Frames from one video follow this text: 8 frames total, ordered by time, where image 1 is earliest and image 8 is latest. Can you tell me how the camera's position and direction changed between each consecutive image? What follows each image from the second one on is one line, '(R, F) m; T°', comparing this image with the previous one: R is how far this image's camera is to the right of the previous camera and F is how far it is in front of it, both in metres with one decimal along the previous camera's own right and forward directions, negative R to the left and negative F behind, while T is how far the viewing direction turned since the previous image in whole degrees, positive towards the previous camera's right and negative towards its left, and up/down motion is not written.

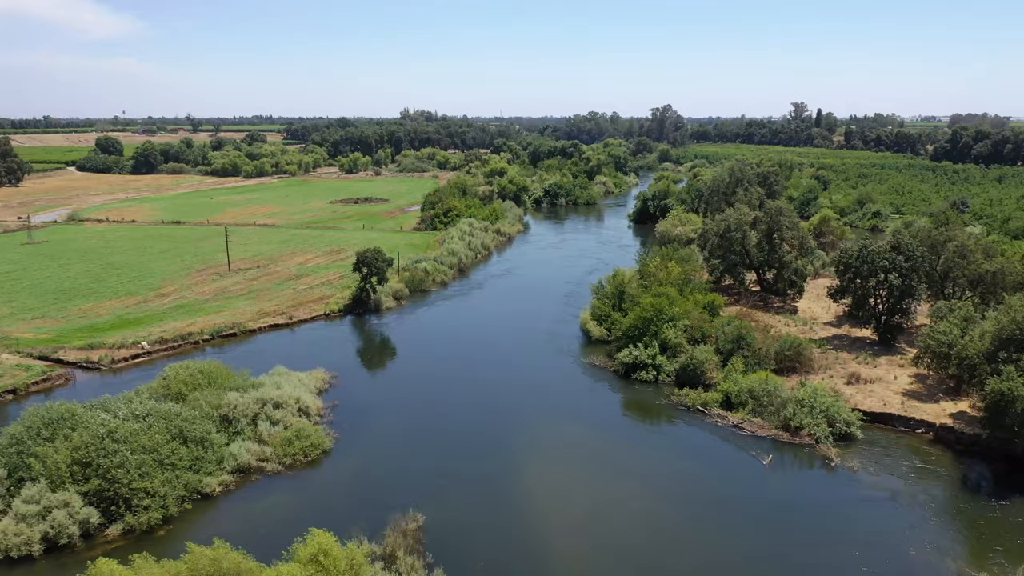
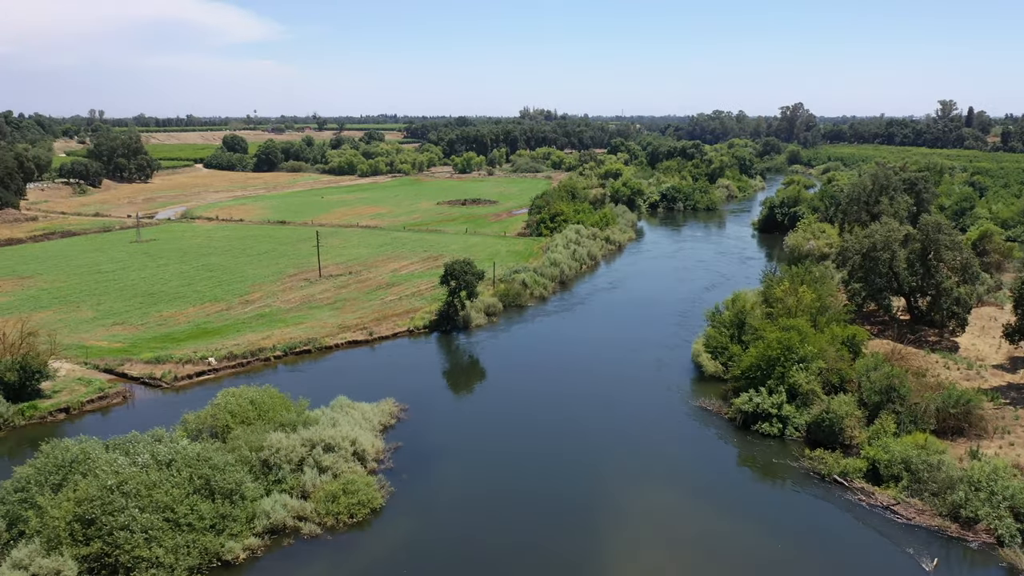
(+0.6, +4.5) m; -8°
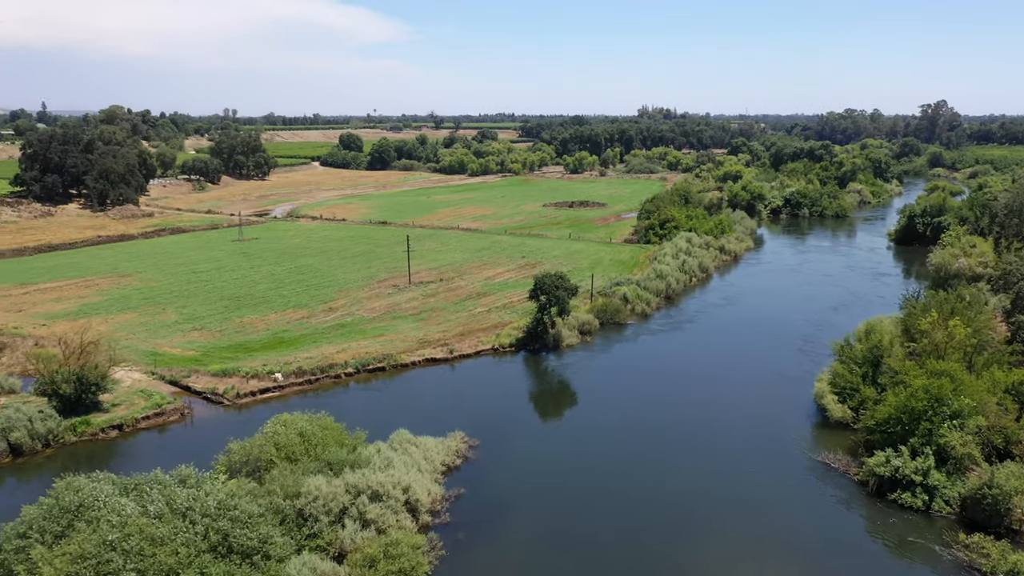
(+0.8, +3.7) m; -8°
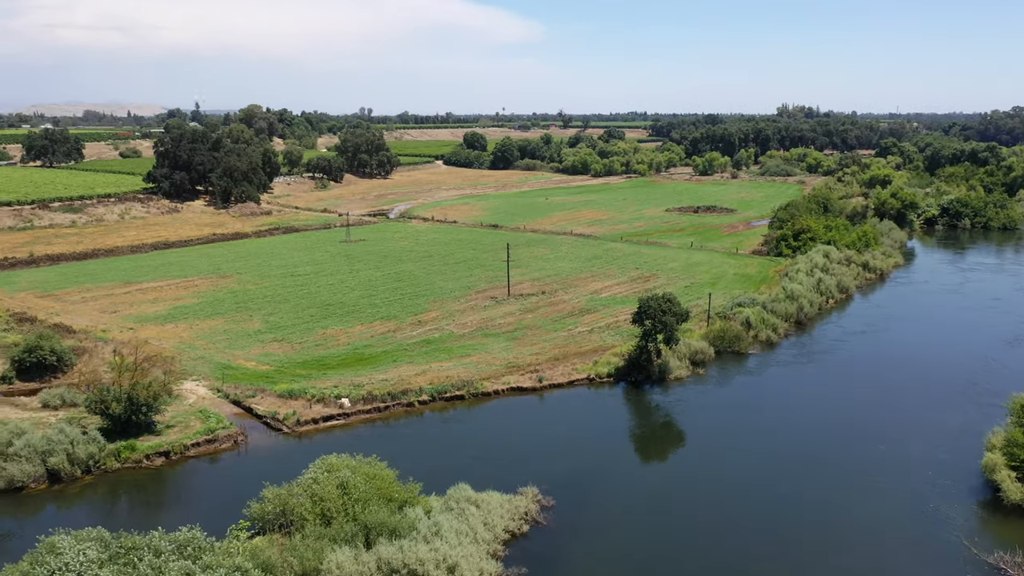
(+1.0, +4.1) m; -9°
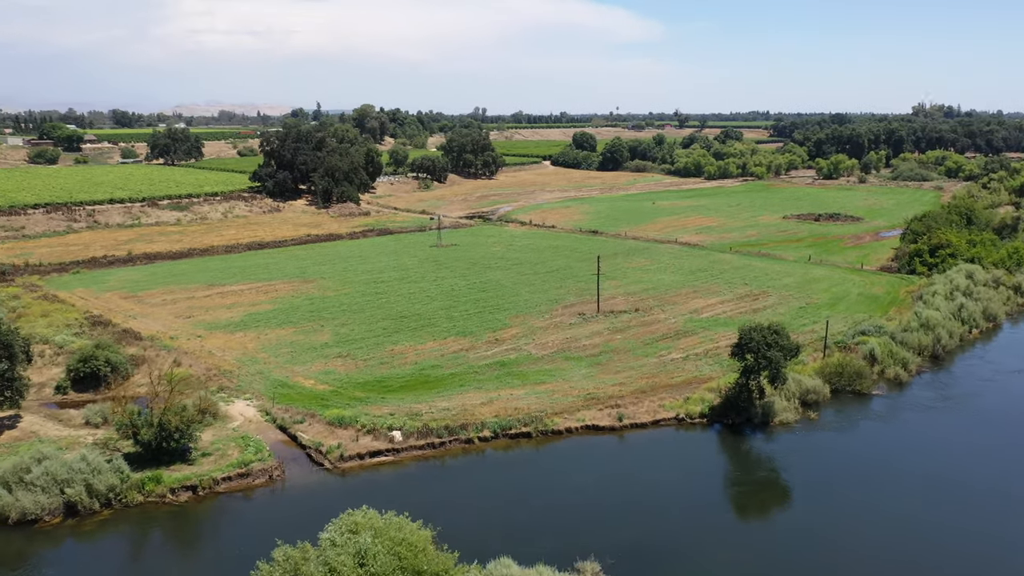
(+1.0, +3.6) m; -8°
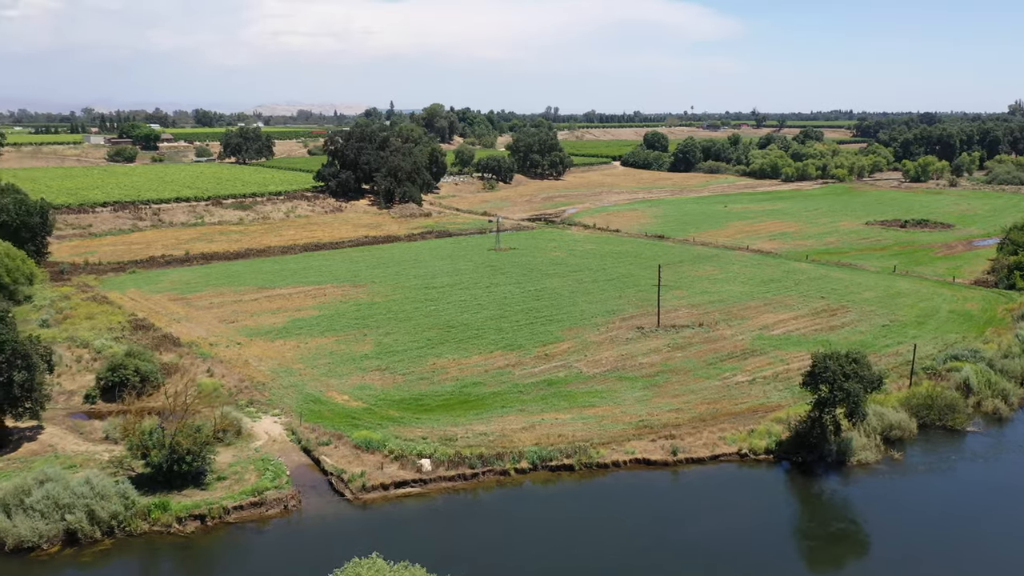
(+0.8, +2.4) m; -5°
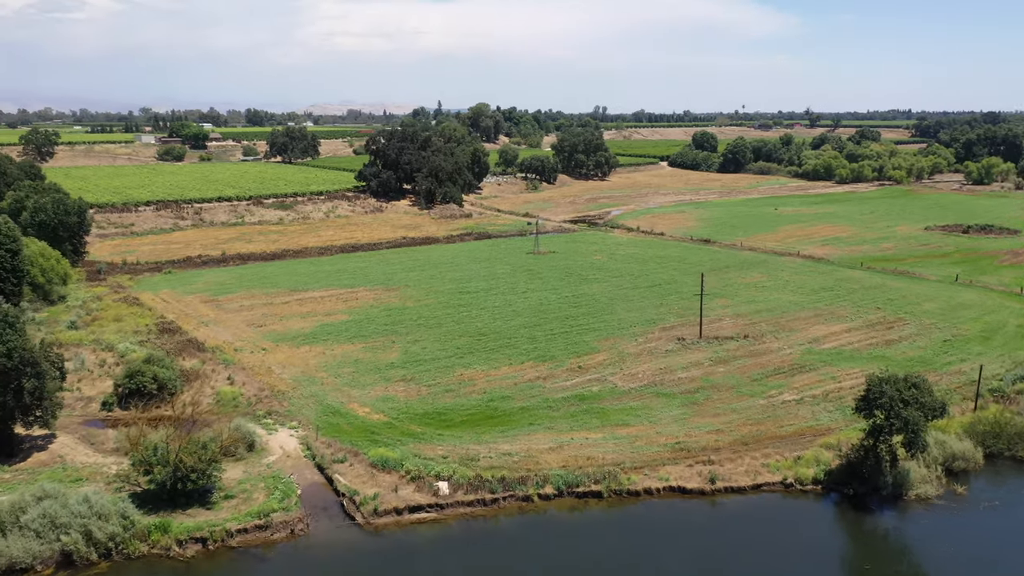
(+0.5, +1.6) m; -3°
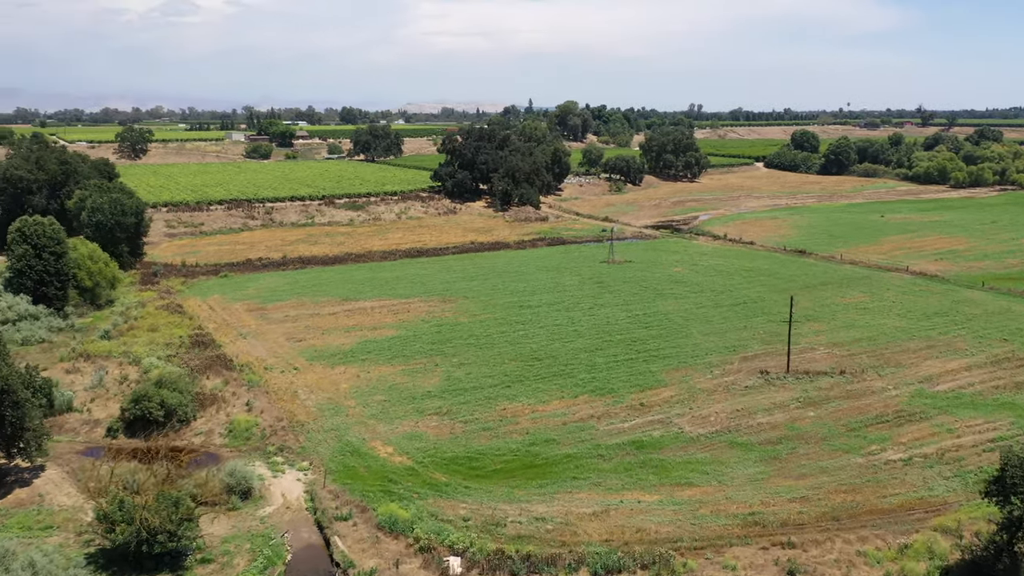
(+1.2, +3.9) m; -6°
